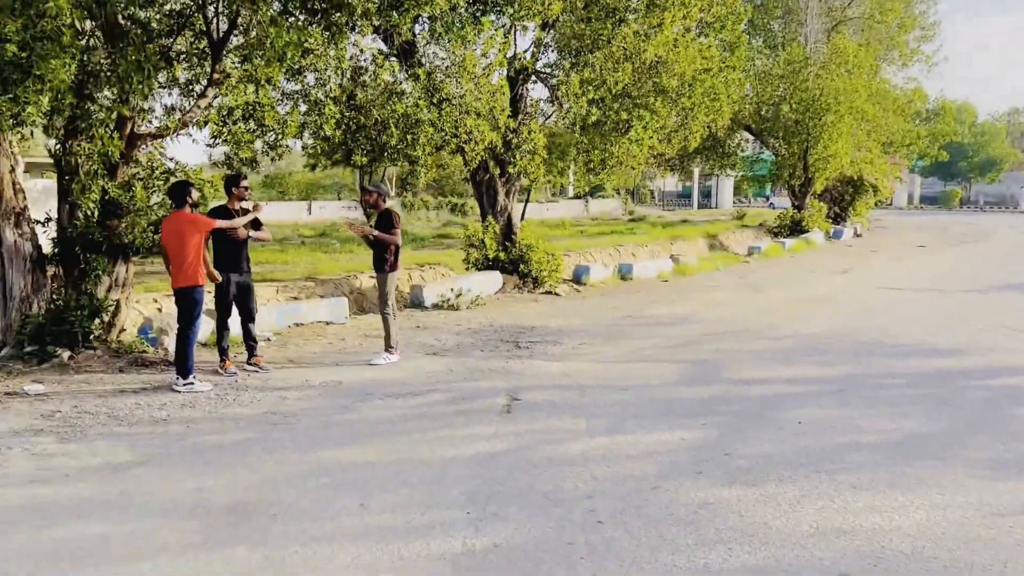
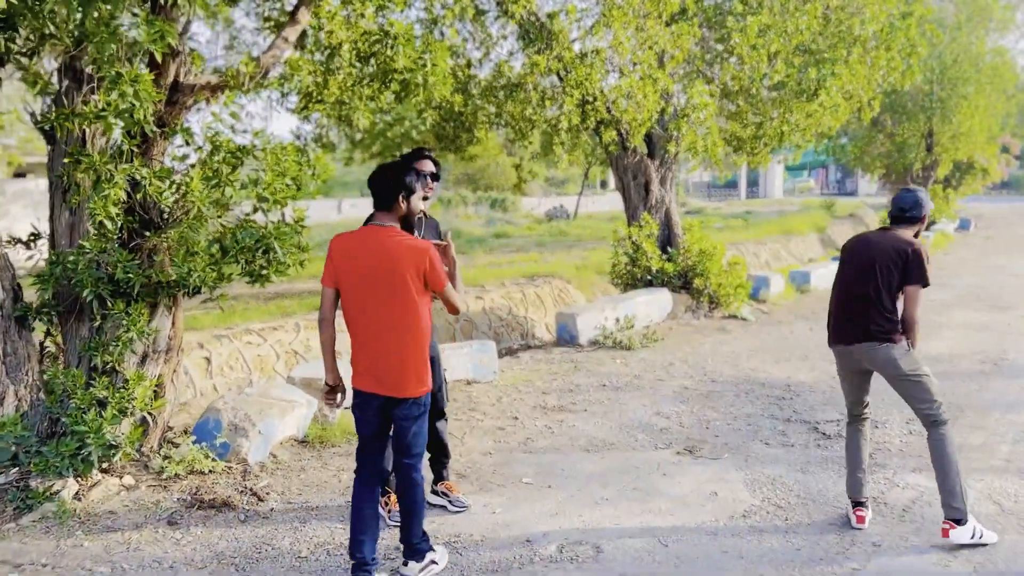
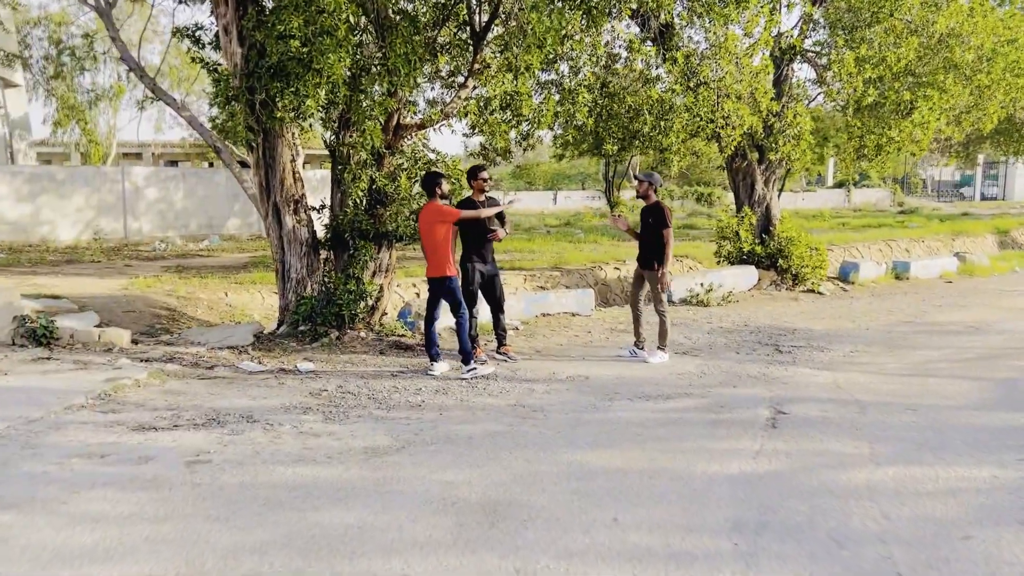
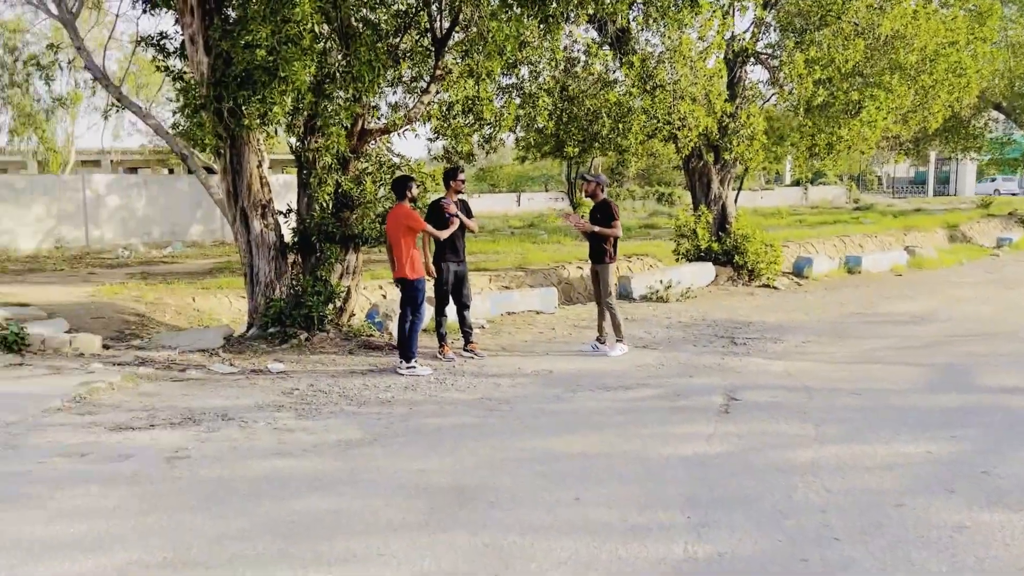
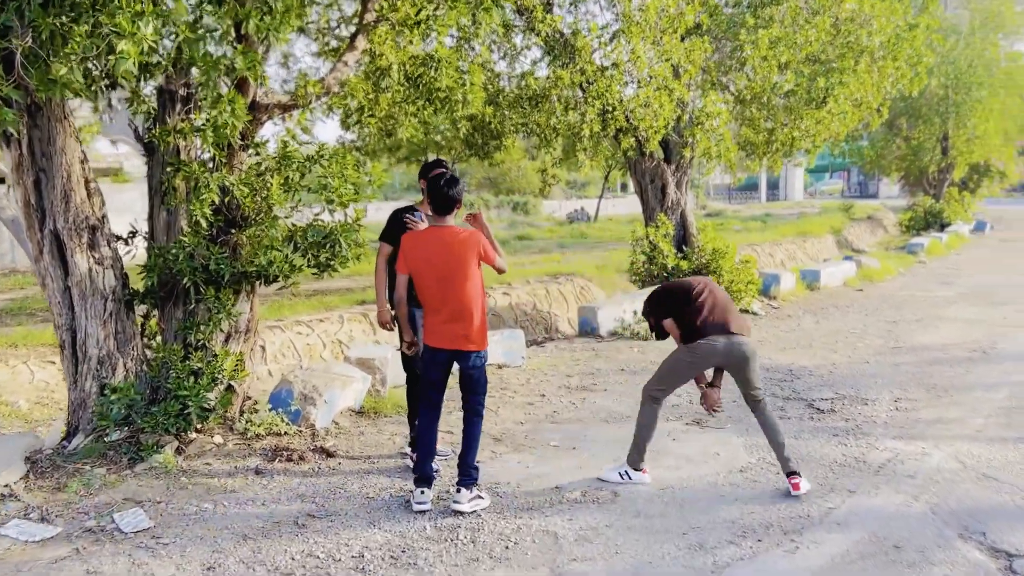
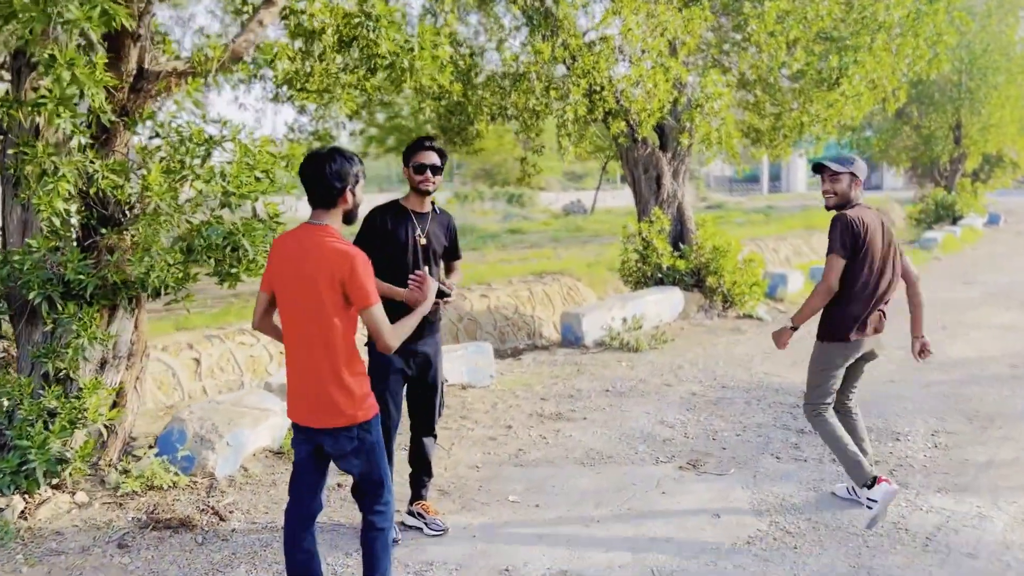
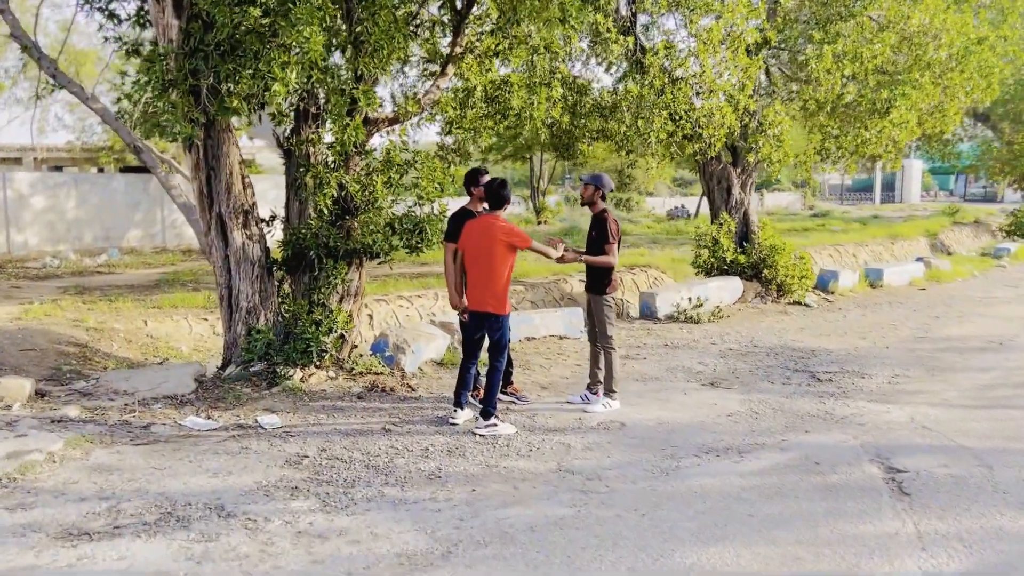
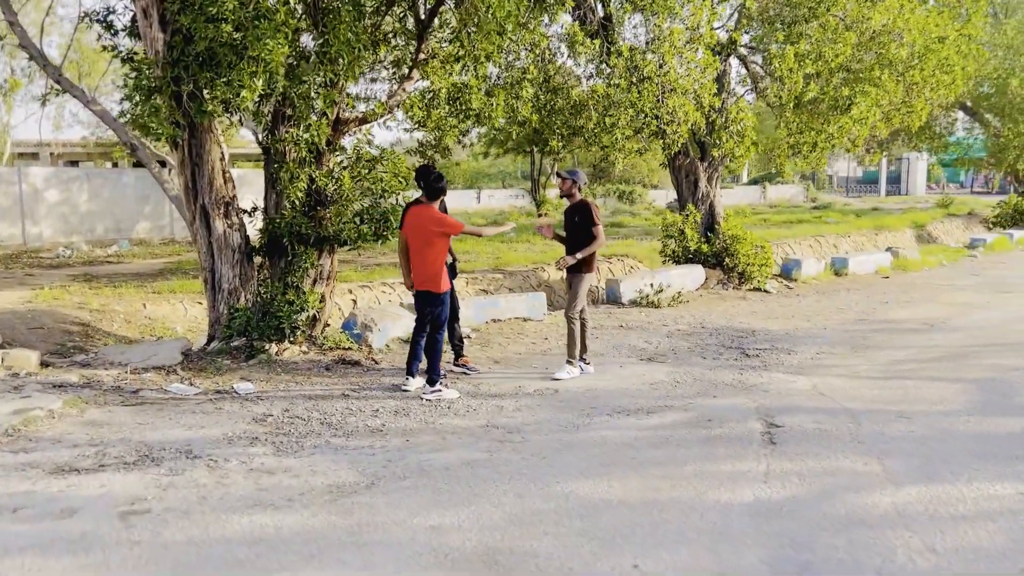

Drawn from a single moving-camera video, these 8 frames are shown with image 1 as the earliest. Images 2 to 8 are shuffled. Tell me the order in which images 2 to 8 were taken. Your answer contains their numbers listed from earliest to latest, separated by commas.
4, 3, 8, 7, 5, 2, 6
